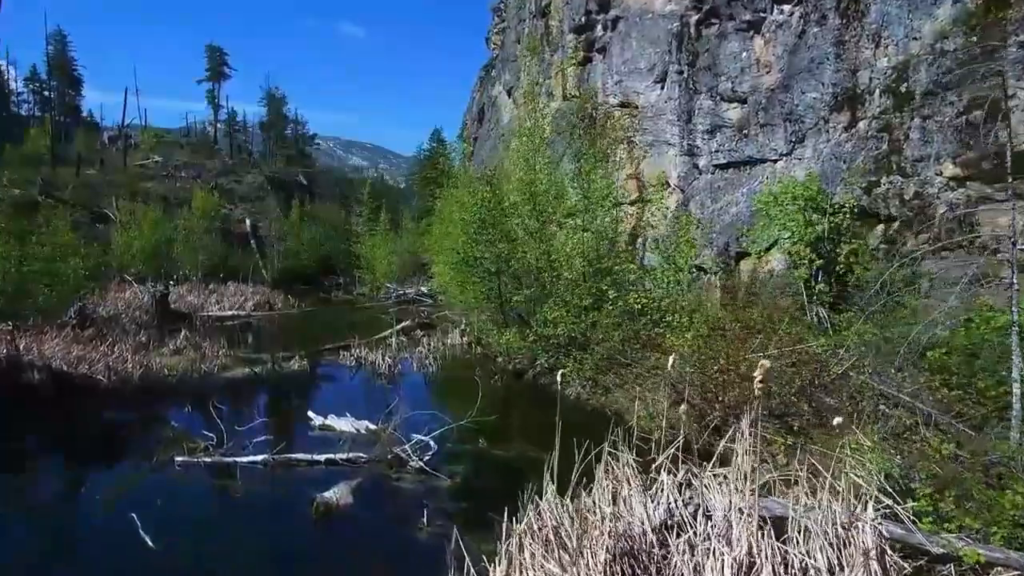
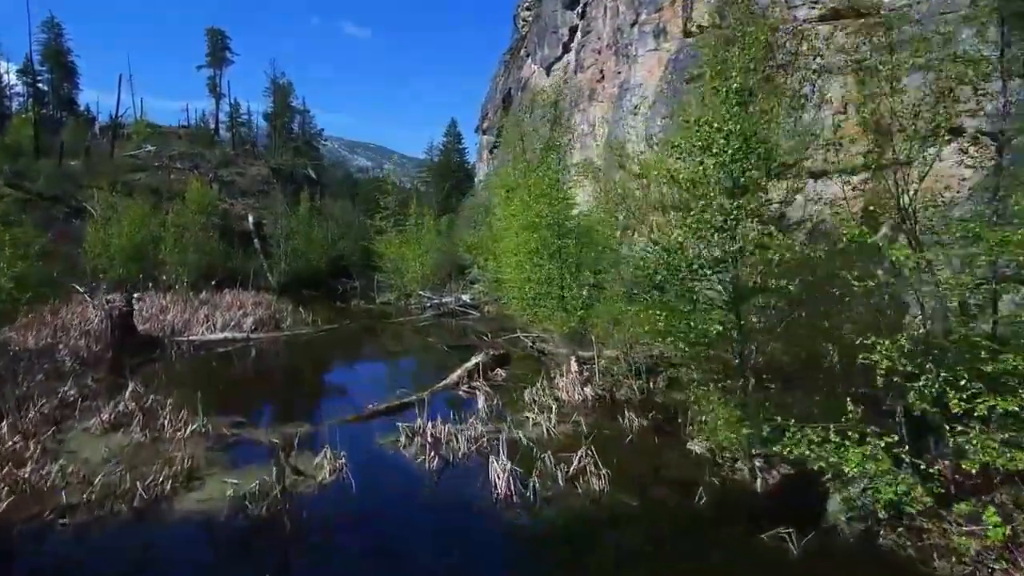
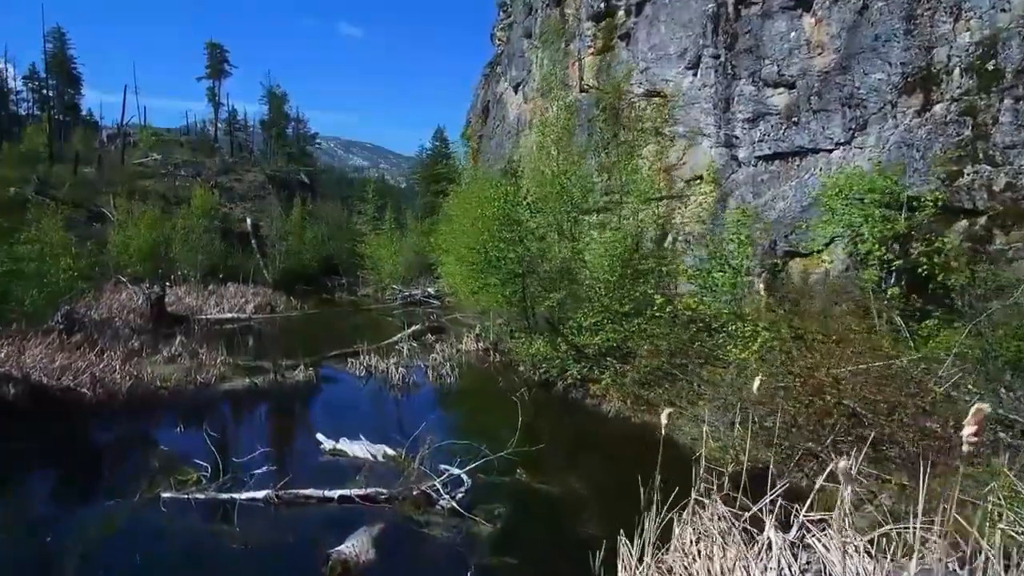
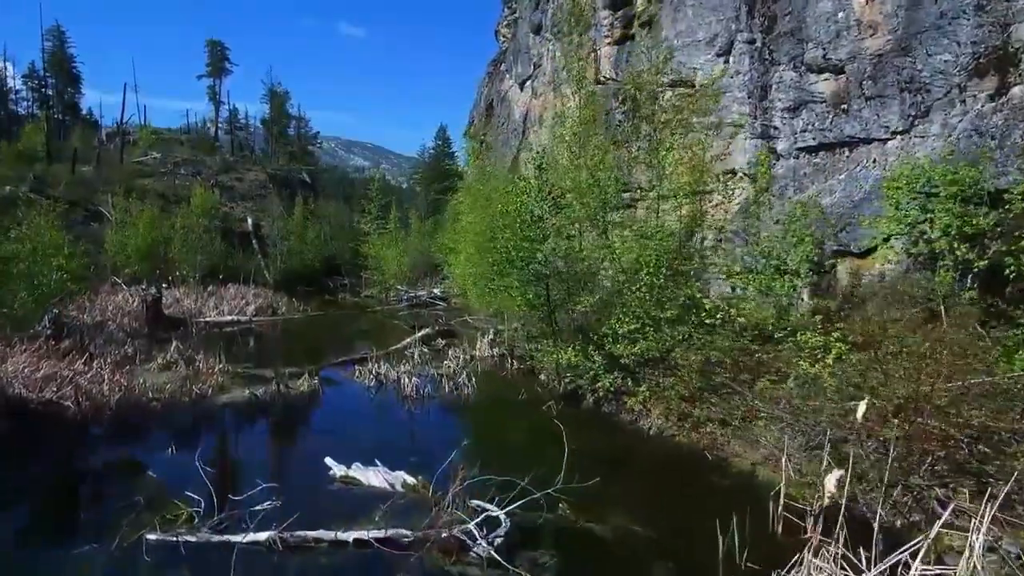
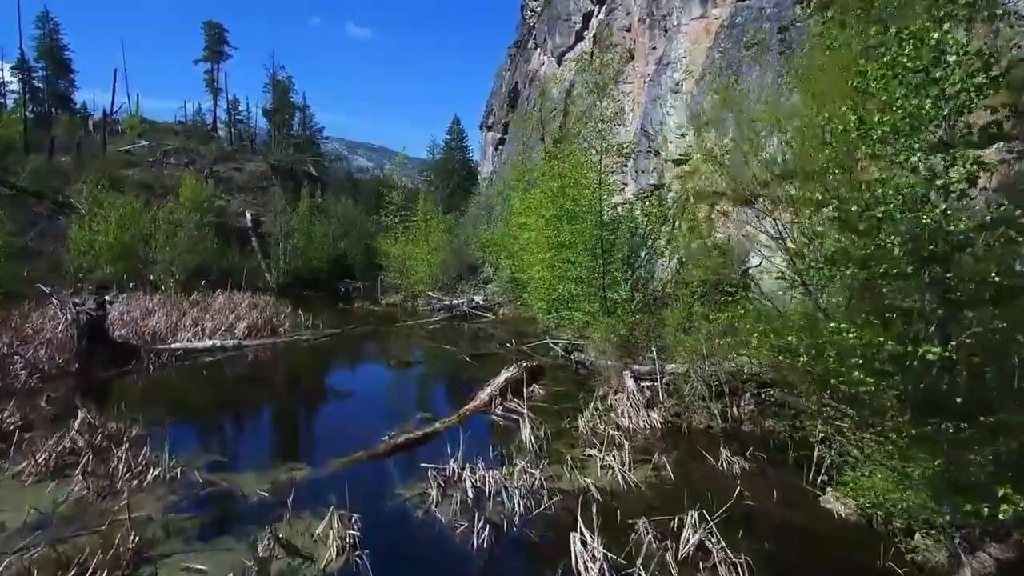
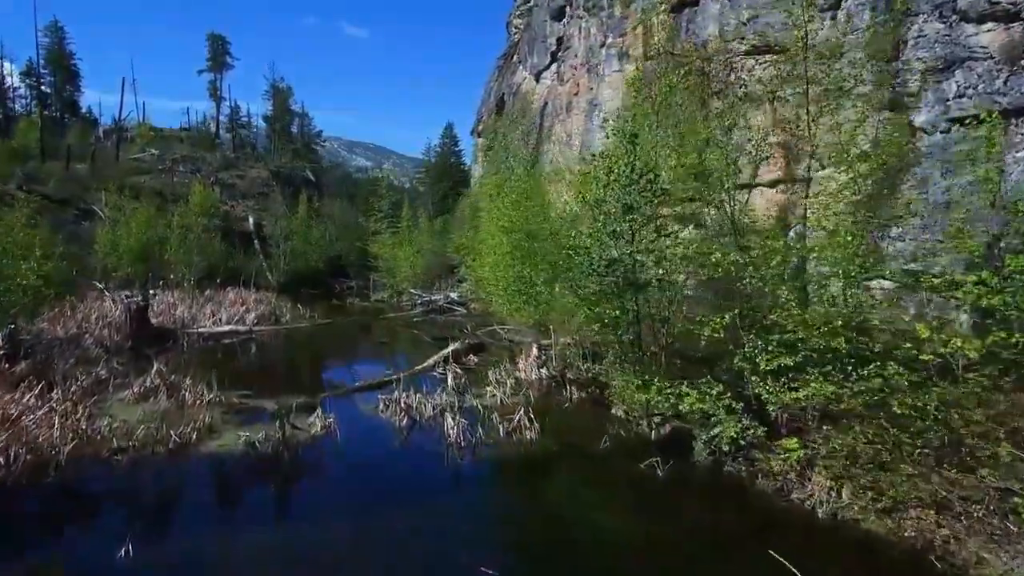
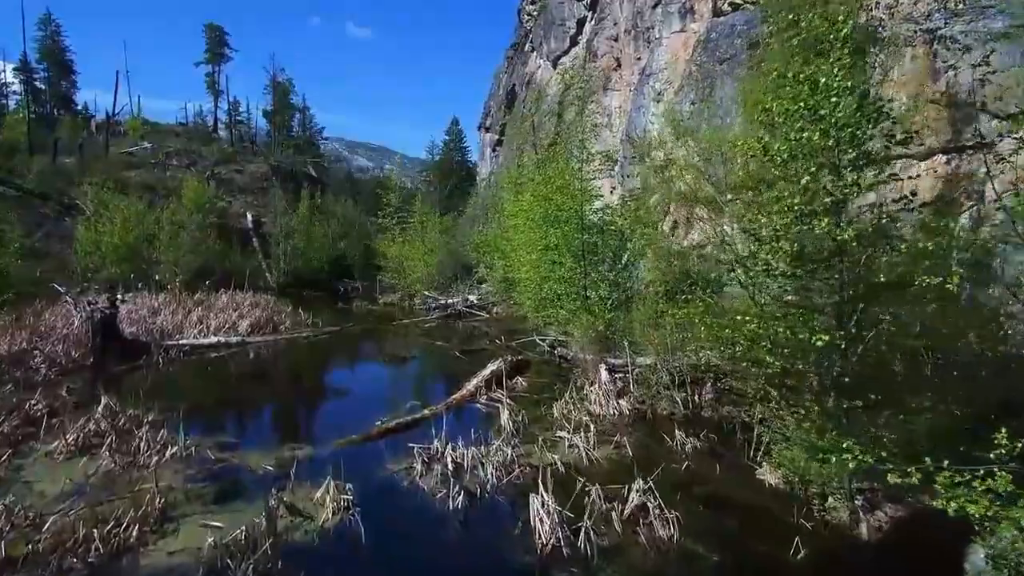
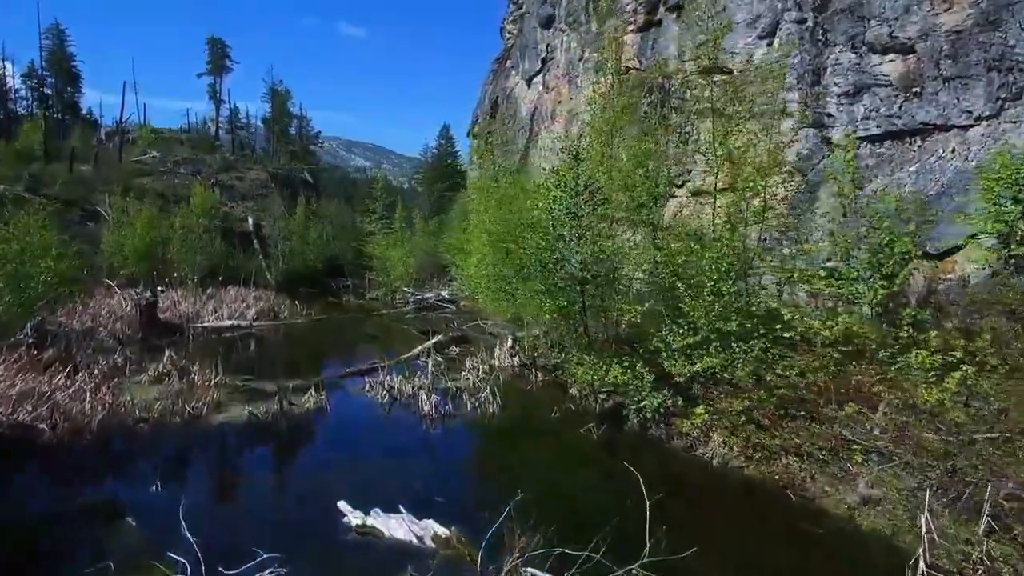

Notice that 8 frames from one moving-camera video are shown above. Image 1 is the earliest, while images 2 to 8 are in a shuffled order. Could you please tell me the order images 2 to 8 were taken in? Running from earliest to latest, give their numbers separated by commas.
3, 4, 8, 6, 2, 7, 5
